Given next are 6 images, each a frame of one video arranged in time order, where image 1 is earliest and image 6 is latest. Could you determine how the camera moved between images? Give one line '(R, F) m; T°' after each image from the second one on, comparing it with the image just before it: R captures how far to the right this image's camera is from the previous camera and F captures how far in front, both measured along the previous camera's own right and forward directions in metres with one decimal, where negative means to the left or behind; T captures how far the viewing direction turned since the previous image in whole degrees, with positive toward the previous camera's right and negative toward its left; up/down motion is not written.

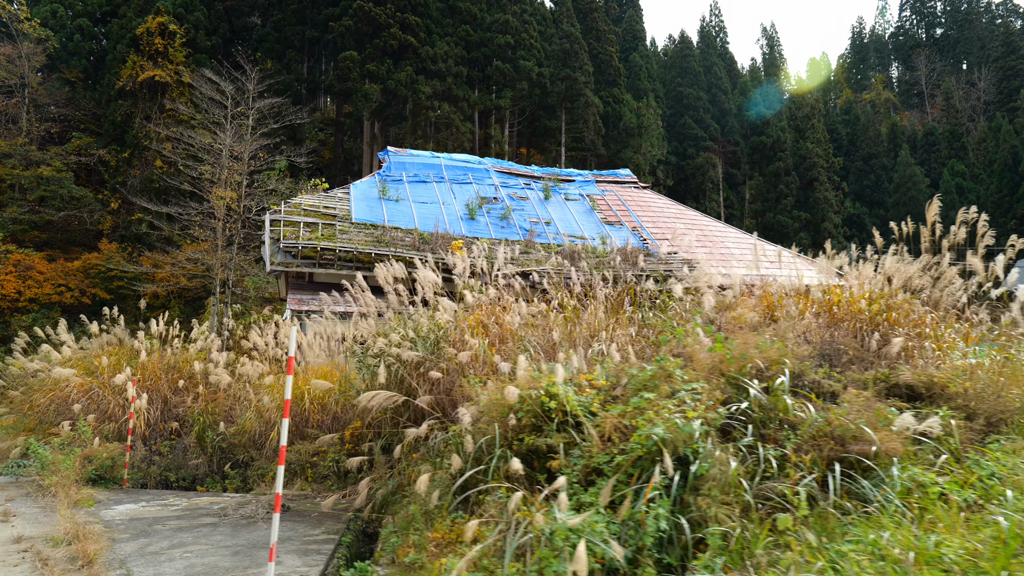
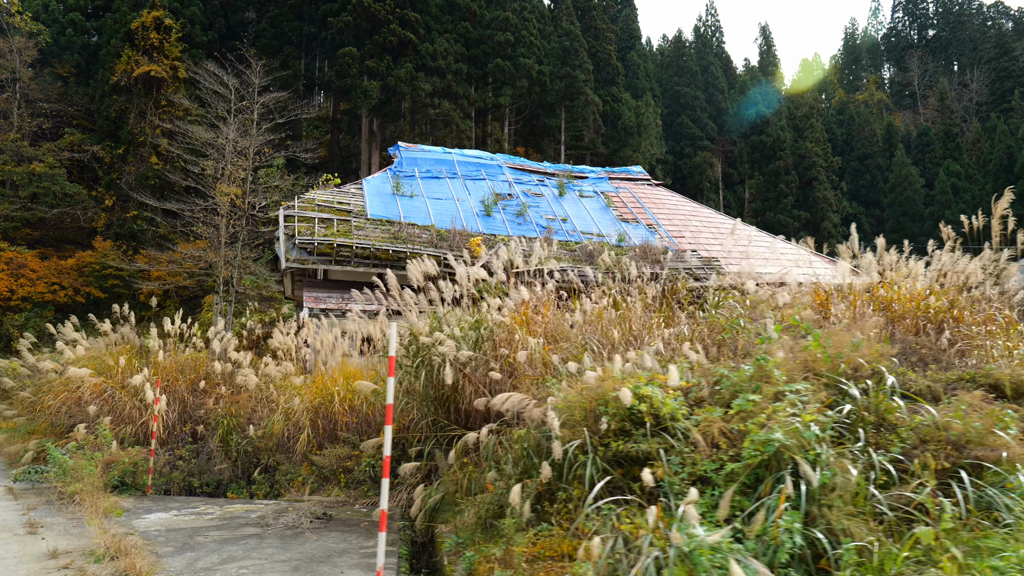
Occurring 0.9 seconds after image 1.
(-0.4, +0.2) m; +1°
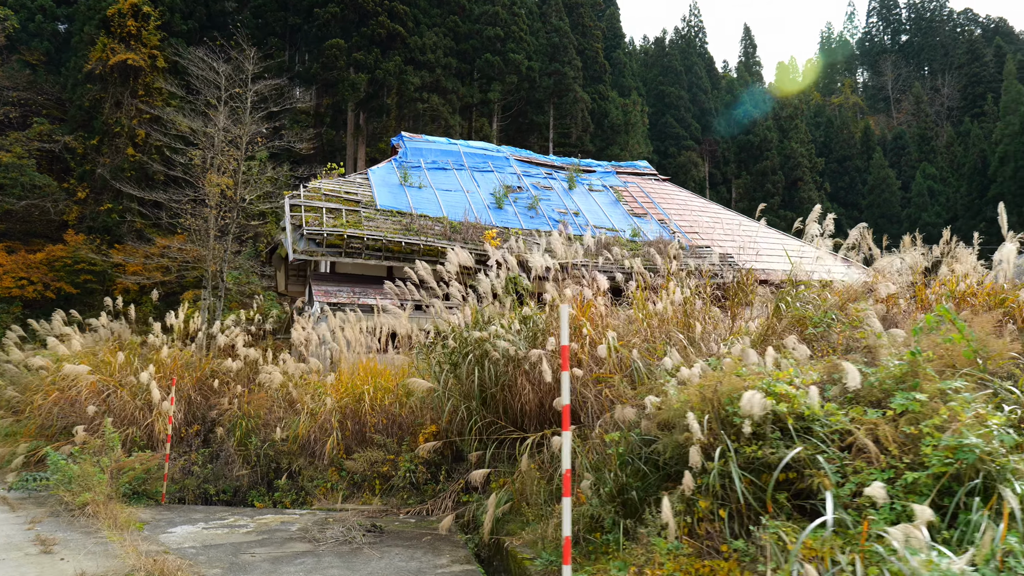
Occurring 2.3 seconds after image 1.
(-0.6, +0.4) m; +2°
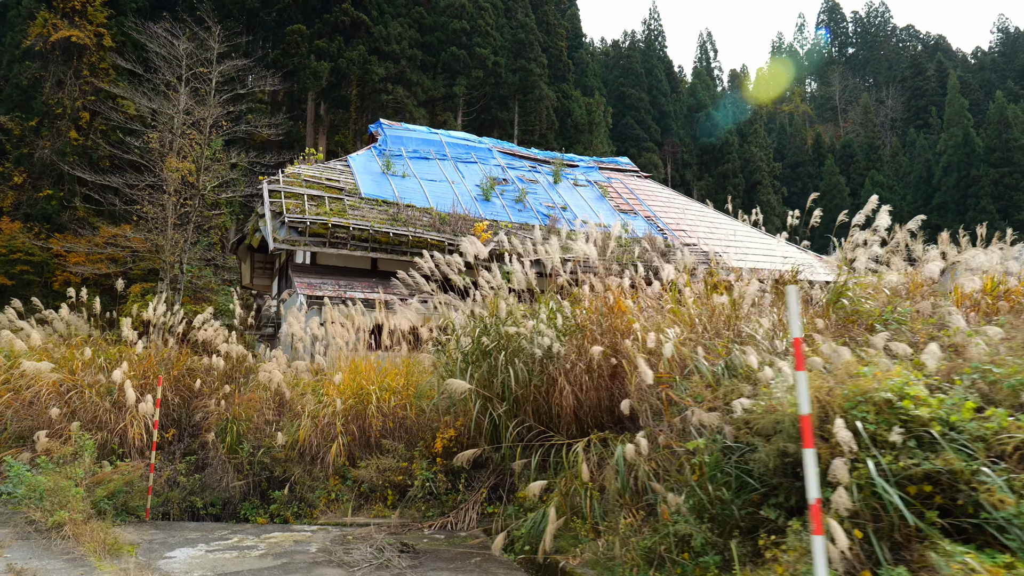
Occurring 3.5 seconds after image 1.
(-0.5, +0.4) m; +4°
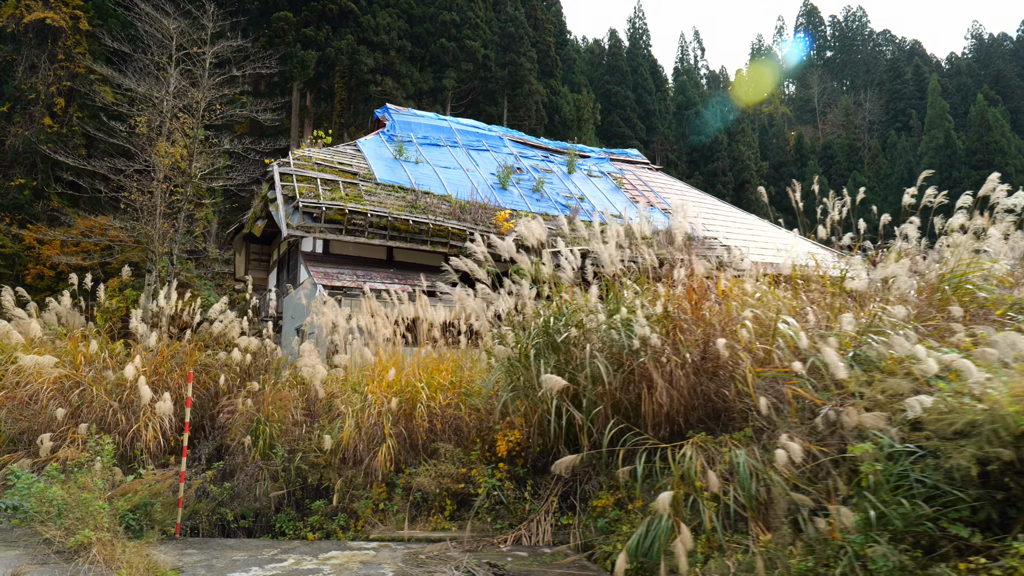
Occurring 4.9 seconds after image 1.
(-0.6, +0.5) m; +2°
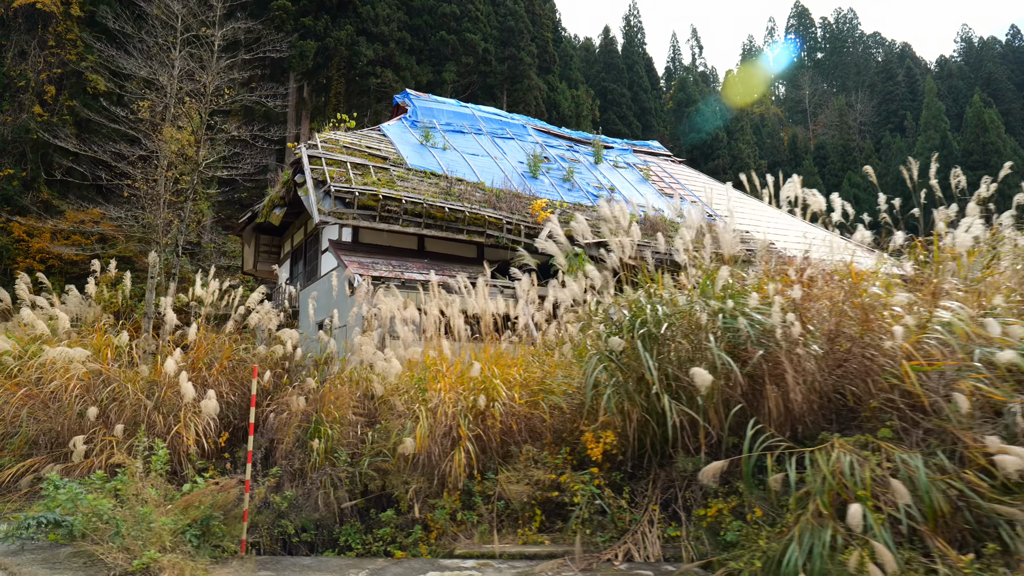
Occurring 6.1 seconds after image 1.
(-0.6, +0.4) m; +1°
